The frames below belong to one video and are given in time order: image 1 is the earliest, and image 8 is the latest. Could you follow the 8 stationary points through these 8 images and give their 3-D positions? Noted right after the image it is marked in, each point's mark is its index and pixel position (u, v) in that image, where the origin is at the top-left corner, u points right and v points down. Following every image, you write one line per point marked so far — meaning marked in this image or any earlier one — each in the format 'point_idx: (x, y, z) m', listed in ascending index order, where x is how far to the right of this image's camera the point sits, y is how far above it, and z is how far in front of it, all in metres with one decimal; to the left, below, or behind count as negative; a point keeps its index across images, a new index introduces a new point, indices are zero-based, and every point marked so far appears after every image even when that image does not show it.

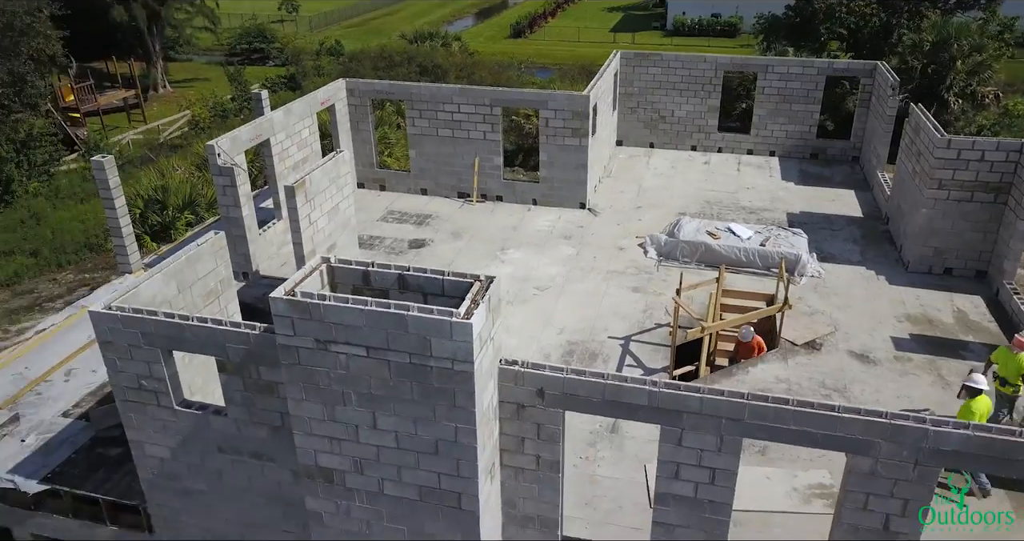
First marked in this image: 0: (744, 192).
0: (+4.8, +1.6, +15.8) m
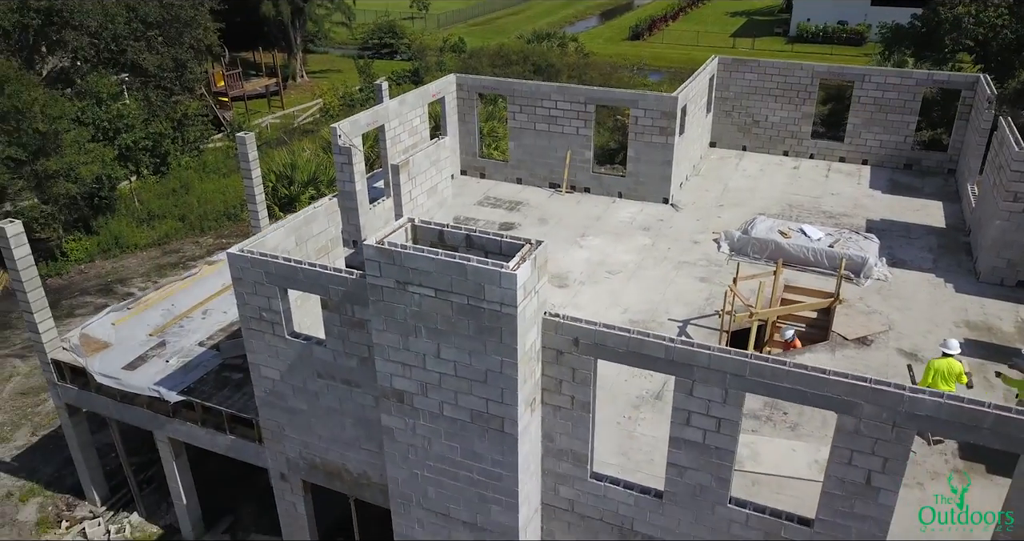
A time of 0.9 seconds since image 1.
0: (+6.7, +1.5, +16.2) m
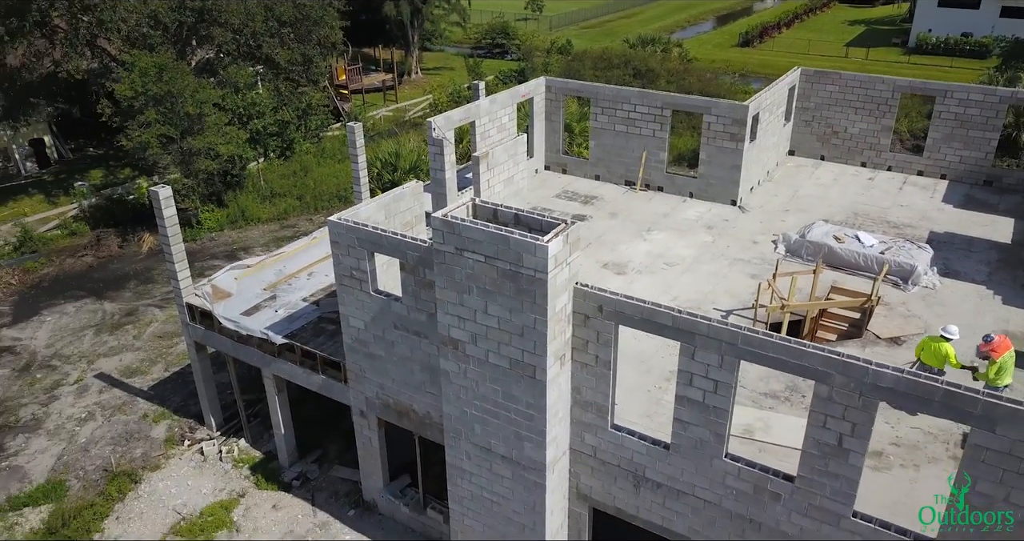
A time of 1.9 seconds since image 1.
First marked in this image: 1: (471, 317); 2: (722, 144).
0: (+8.4, +1.3, +16.7) m
1: (-0.5, -0.6, +9.0) m
2: (+4.5, +2.7, +16.5) m
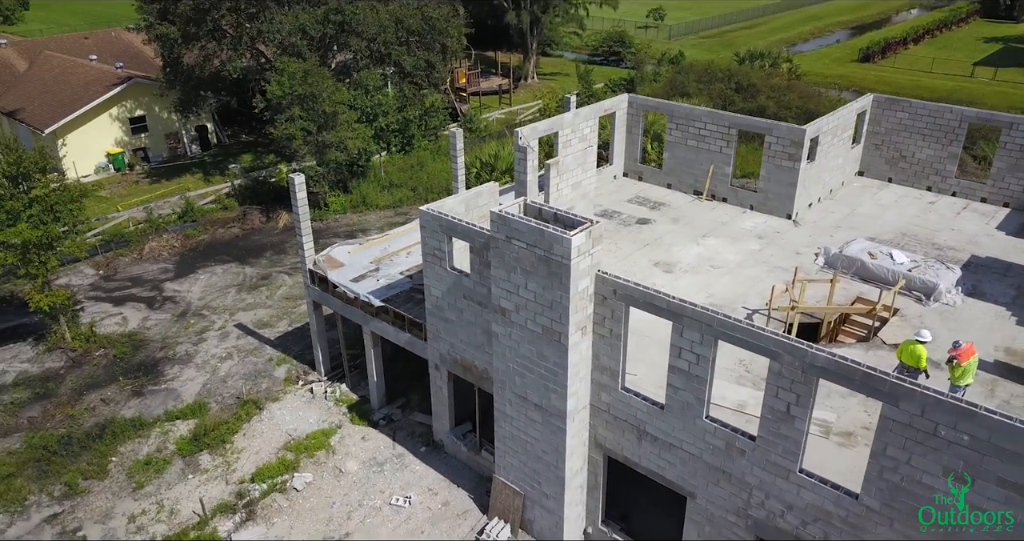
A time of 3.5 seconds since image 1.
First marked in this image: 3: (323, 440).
0: (+10.1, +0.9, +17.8) m
1: (+0.1, -0.3, +11.6) m
2: (+6.4, +2.5, +18.1) m
3: (-4.0, -3.5, +15.8) m
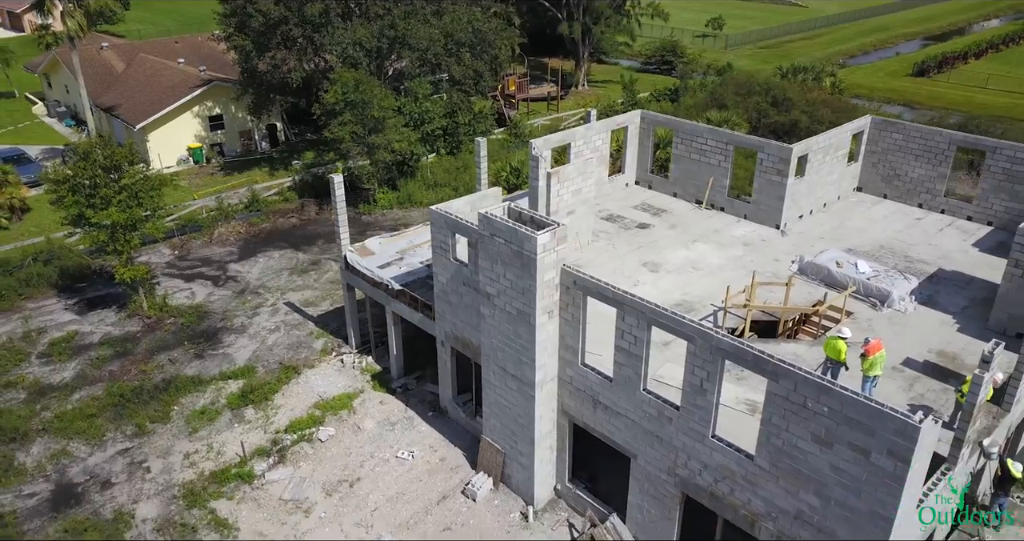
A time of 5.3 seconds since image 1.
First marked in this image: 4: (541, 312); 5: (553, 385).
0: (+10.3, +0.6, +19.2) m
1: (-0.3, -0.2, +13.9) m
2: (+6.7, +2.4, +19.8) m
3: (-4.0, -3.2, +18.5) m
4: (+0.5, -0.7, +13.4) m
5: (+0.8, -2.1, +14.3) m
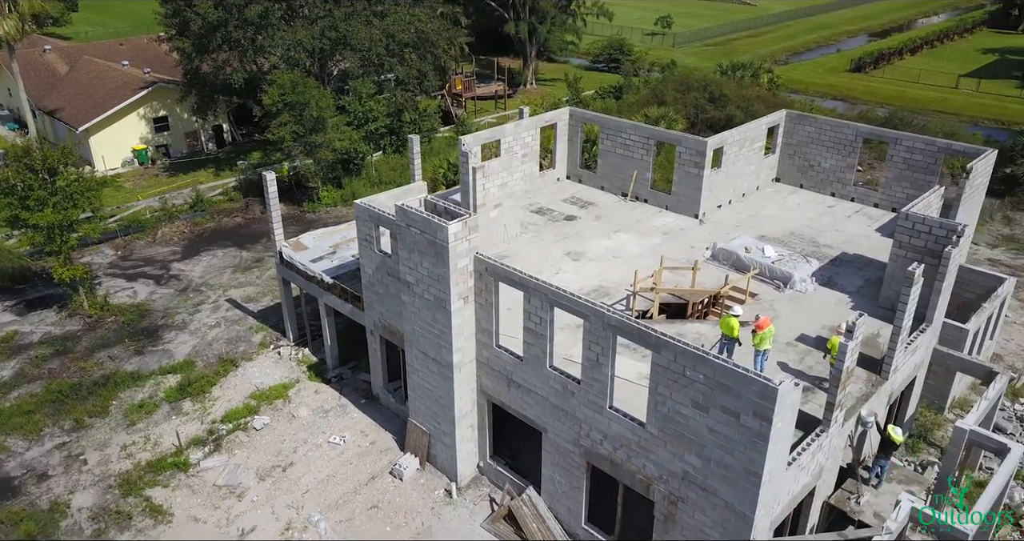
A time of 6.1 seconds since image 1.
0: (+8.5, +1.0, +20.3) m
1: (-1.9, +0.1, +14.6) m
2: (+4.8, +2.8, +20.9) m
3: (-5.8, -3.0, +19.1) m
4: (-1.1, -0.5, +14.1) m
5: (-0.8, -1.9, +15.1) m
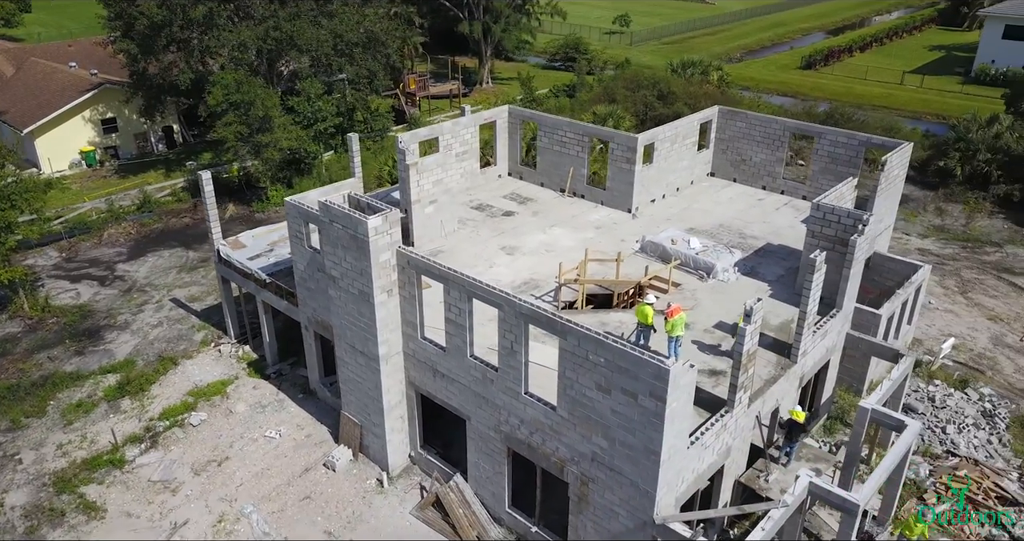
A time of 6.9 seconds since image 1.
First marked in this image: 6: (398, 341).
0: (+6.8, +1.3, +21.0) m
1: (-3.4, +0.2, +15.0) m
2: (+3.1, +3.0, +21.4) m
3: (-7.4, -3.0, +19.3) m
4: (-2.5, -0.4, +14.5) m
5: (-2.3, -1.8, +15.5) m
6: (-2.3, -1.4, +15.3) m
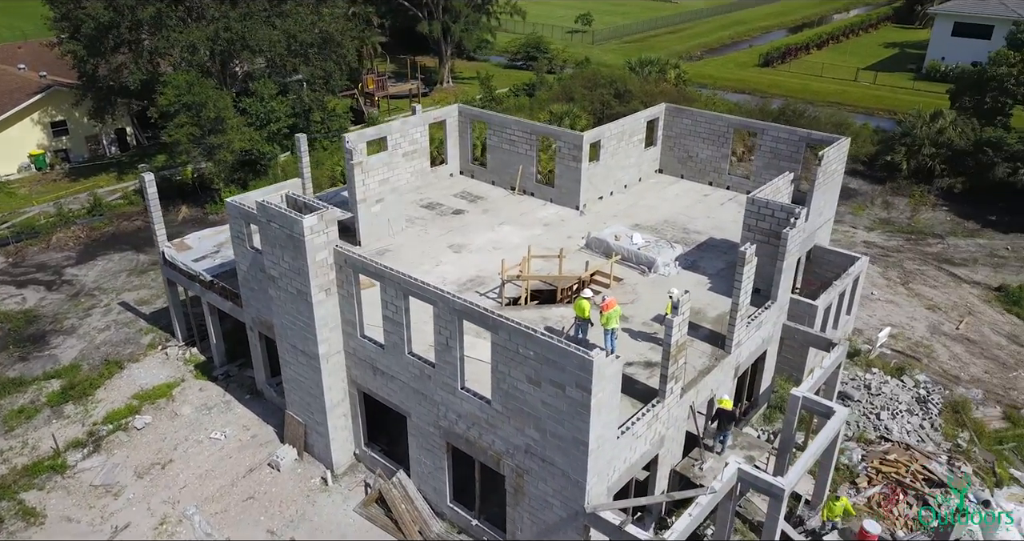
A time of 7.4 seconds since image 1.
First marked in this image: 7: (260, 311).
0: (+5.3, +1.4, +21.4) m
1: (-4.6, +0.2, +15.0) m
2: (+1.6, +3.1, +21.6) m
3: (-8.7, -3.0, +19.2) m
4: (-3.7, -0.3, +14.5) m
5: (-3.5, -1.8, +15.5) m
6: (-3.5, -1.4, +15.3) m
7: (-5.6, -0.9, +17.2) m
